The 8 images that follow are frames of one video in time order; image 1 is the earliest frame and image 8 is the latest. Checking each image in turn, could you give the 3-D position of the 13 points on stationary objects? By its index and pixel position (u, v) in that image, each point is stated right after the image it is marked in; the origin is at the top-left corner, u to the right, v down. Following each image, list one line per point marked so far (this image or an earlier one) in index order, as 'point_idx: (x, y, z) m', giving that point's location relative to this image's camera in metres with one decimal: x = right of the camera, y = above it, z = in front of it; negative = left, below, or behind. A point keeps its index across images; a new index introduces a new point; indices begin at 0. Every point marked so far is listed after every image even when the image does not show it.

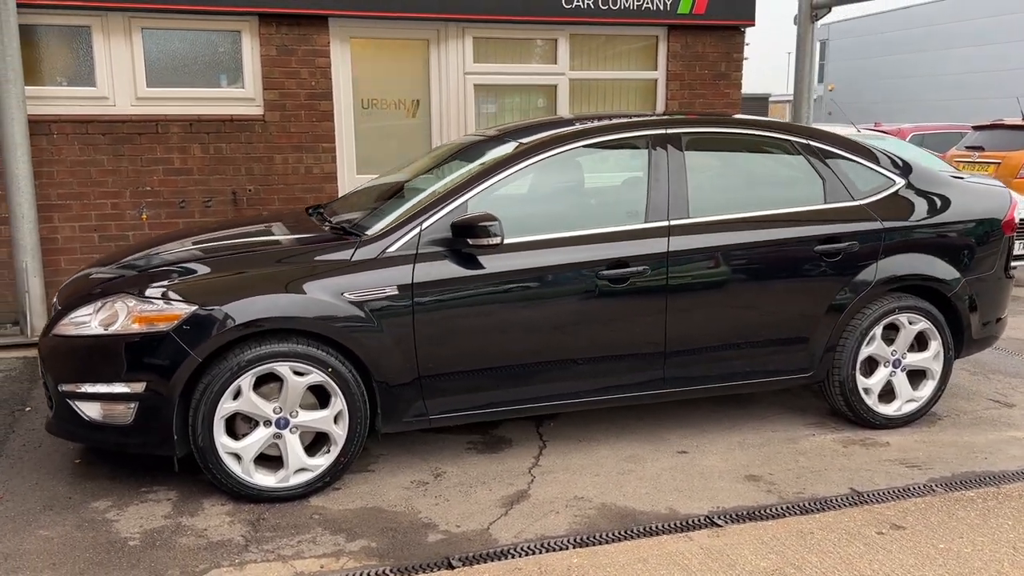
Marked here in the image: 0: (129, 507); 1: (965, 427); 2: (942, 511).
0: (-1.6, -0.9, +3.3) m
1: (+2.4, -0.7, +4.2) m
2: (+1.7, -0.9, +3.2) m
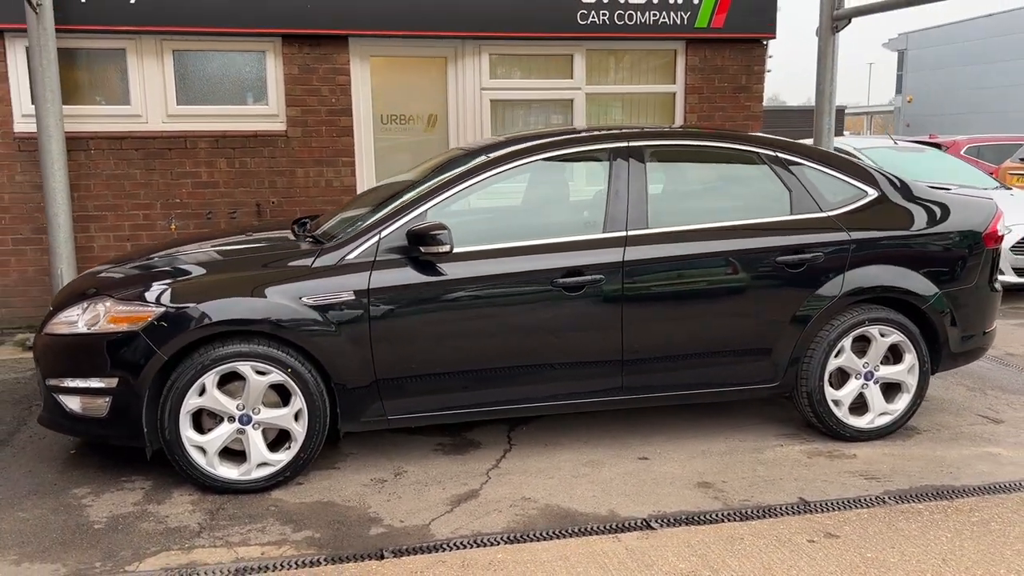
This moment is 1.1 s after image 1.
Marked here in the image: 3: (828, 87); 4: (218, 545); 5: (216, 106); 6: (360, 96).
0: (-1.8, -0.9, +3.5) m
1: (+2.3, -0.8, +4.2) m
2: (+1.5, -0.9, +3.2) m
3: (+3.3, +2.1, +8.0) m
4: (-1.1, -1.0, +3.0) m
5: (-2.9, +1.8, +7.6) m
6: (-1.5, +1.9, +7.8) m
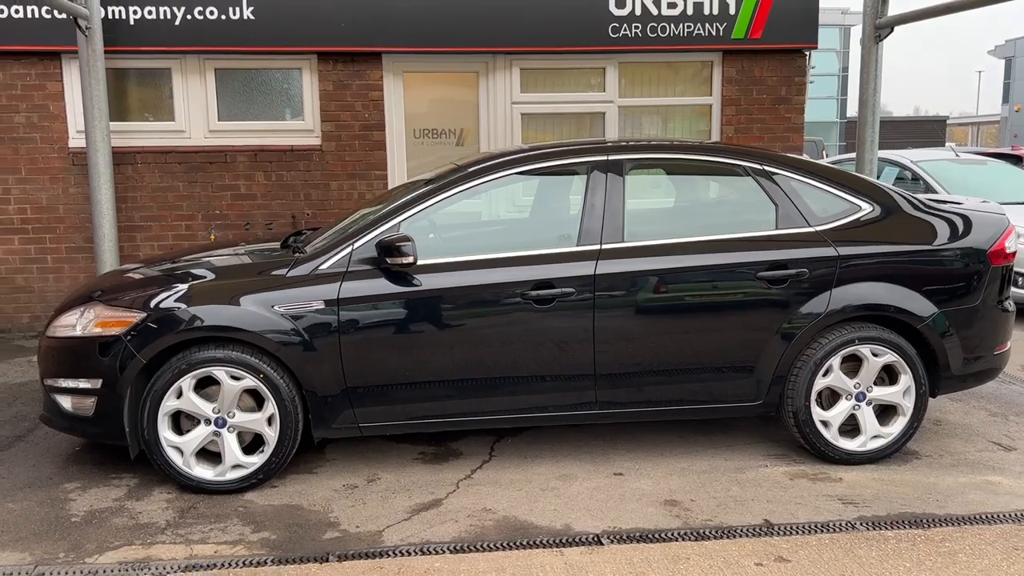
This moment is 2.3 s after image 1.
0: (-2.0, -0.9, +3.7) m
1: (+2.2, -0.9, +4.0) m
2: (+1.3, -1.0, +3.0) m
3: (+3.6, +1.9, +7.8) m
4: (-1.4, -1.0, +3.2) m
5: (-2.6, +1.7, +7.9) m
6: (-1.2, +1.8, +8.0) m
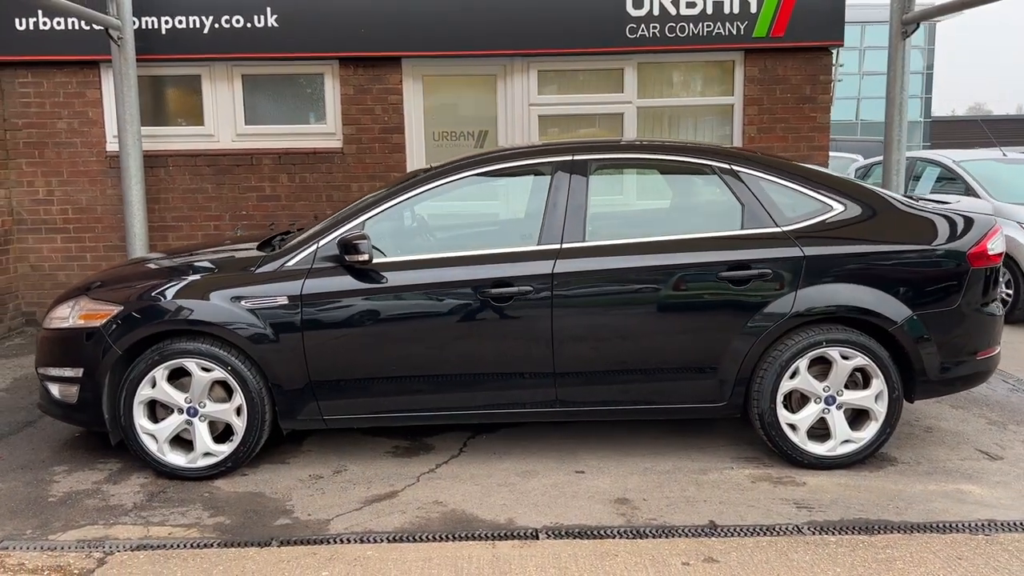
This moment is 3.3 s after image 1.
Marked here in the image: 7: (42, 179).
0: (-2.2, -0.9, +3.9) m
1: (+2.0, -0.9, +3.8) m
2: (+1.0, -1.0, +3.0) m
3: (+3.7, +1.8, +7.5) m
4: (-1.6, -1.0, +3.3) m
5: (-2.4, +1.7, +8.2) m
6: (-1.0, +1.8, +8.2) m
7: (-4.9, +1.1, +8.1) m
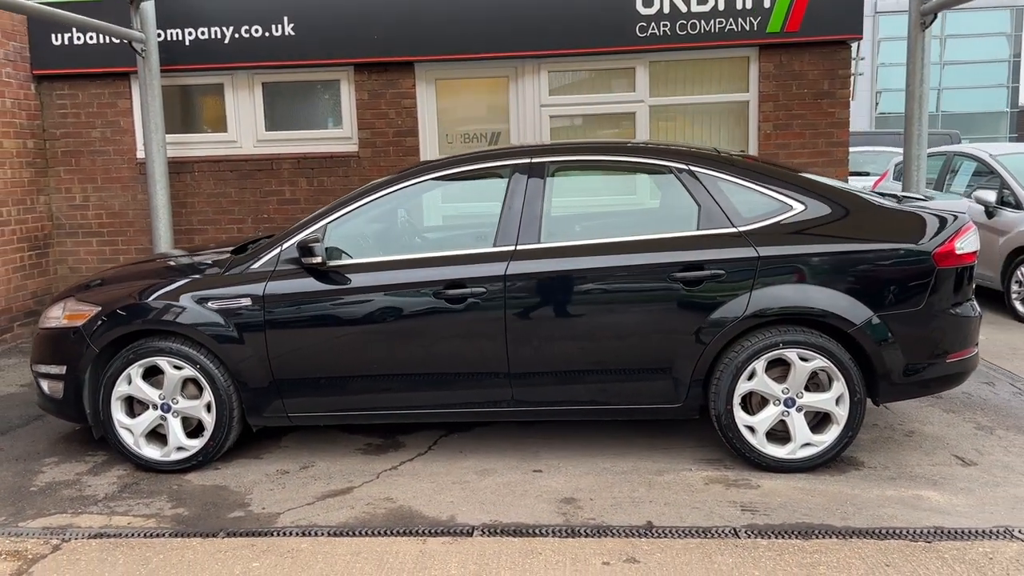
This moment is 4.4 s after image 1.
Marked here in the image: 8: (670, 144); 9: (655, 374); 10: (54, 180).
0: (-2.4, -0.9, +4.2) m
1: (+1.8, -0.9, +3.8) m
2: (+0.7, -1.0, +3.0) m
3: (+3.8, +1.9, +7.3) m
4: (-1.9, -1.0, +3.5) m
5: (-2.3, +1.7, +8.4) m
6: (-0.9, +1.8, +8.3) m
7: (-4.7, +1.1, +8.6) m
8: (+0.8, +0.7, +4.0) m
9: (+0.7, -0.4, +3.9) m
10: (-5.0, +1.2, +8.6) m
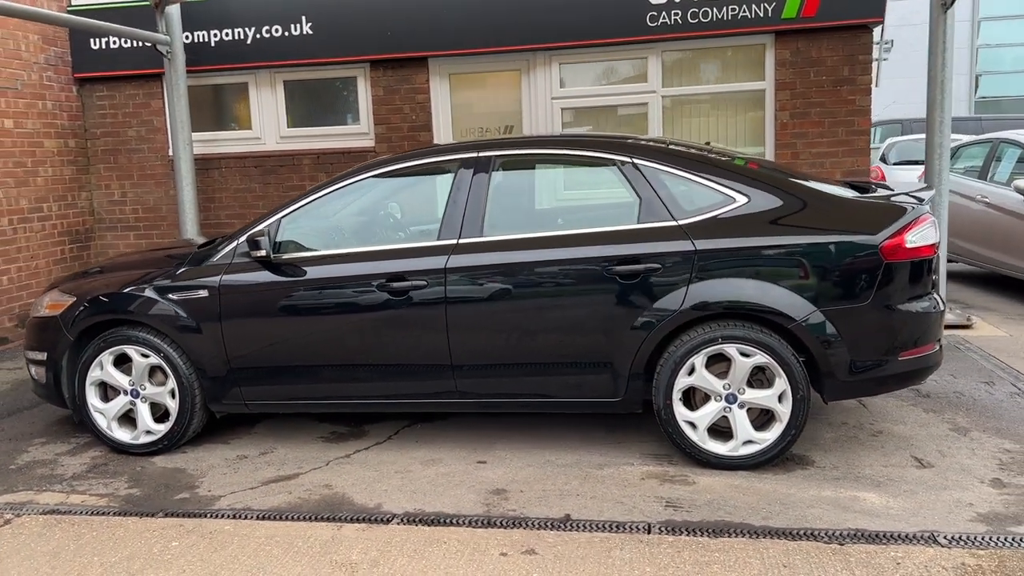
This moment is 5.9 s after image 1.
0: (-2.6, -0.9, +4.5) m
1: (+1.4, -0.9, +3.7) m
2: (+0.3, -1.0, +3.0) m
3: (+3.8, +1.9, +7.0) m
4: (-2.2, -1.0, +3.8) m
5: (-2.1, +1.8, +8.7) m
6: (-0.8, +1.9, +8.4) m
7: (-4.6, +1.2, +9.0) m
8: (+0.5, +0.8, +4.0) m
9: (+0.4, -0.4, +3.9) m
10: (-4.8, +1.3, +9.1) m
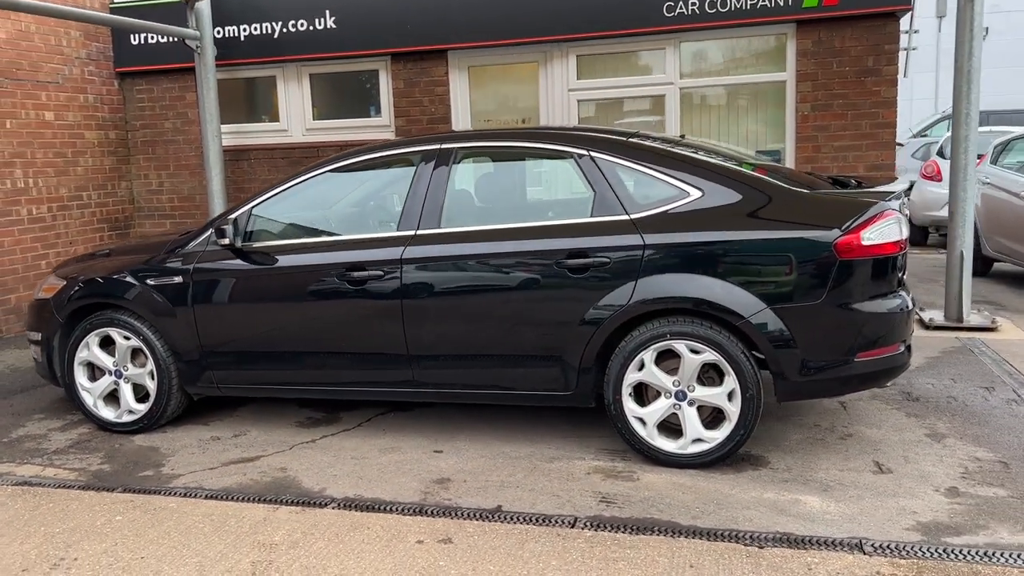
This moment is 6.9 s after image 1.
0: (-2.8, -0.8, +4.7) m
1: (+1.2, -0.9, +3.6) m
2: (0.0, -1.0, +3.0) m
3: (+3.9, +1.9, +6.6) m
4: (-2.4, -0.9, +4.0) m
5: (-1.9, +1.9, +8.8) m
6: (-0.6, +2.0, +8.5) m
7: (-4.3, +1.4, +9.4) m
8: (+0.3, +0.8, +4.0) m
9: (+0.2, -0.4, +3.9) m
10: (-4.6, +1.5, +9.5) m
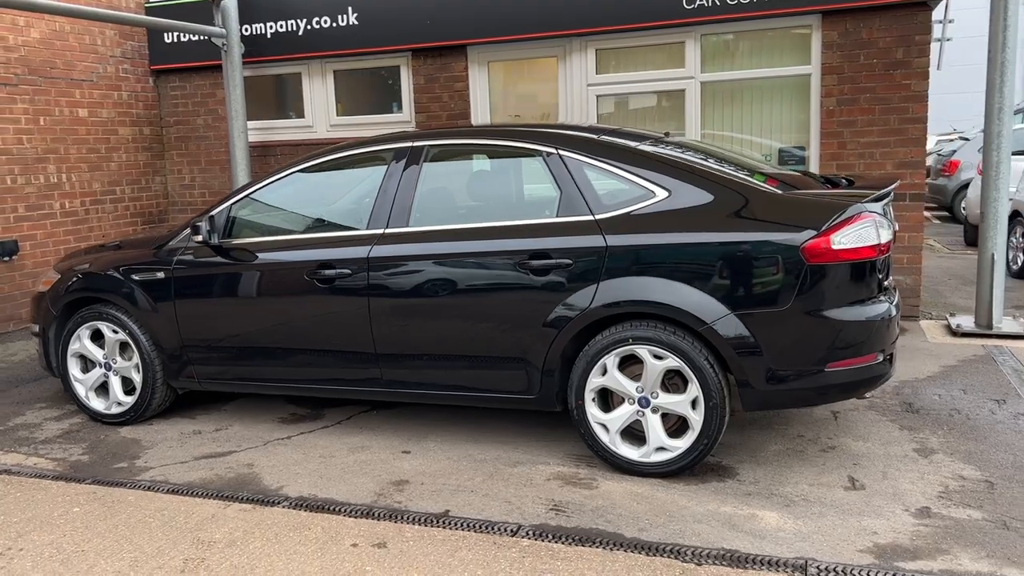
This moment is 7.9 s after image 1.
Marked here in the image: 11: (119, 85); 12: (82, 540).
0: (-2.9, -0.8, +4.9) m
1: (+1.0, -0.9, +3.4) m
2: (-0.2, -1.0, +3.0) m
3: (+3.9, +1.9, +6.3) m
4: (-2.6, -0.9, +4.1) m
5: (-1.7, +2.0, +8.9) m
6: (-0.4, +2.0, +8.4) m
7: (-4.0, +1.5, +9.7) m
8: (+0.2, +0.8, +3.9) m
9: (0.0, -0.4, +3.8) m
10: (-4.3, +1.6, +9.7) m
11: (-4.5, +2.3, +9.0) m
12: (-1.7, -1.0, +3.1) m
